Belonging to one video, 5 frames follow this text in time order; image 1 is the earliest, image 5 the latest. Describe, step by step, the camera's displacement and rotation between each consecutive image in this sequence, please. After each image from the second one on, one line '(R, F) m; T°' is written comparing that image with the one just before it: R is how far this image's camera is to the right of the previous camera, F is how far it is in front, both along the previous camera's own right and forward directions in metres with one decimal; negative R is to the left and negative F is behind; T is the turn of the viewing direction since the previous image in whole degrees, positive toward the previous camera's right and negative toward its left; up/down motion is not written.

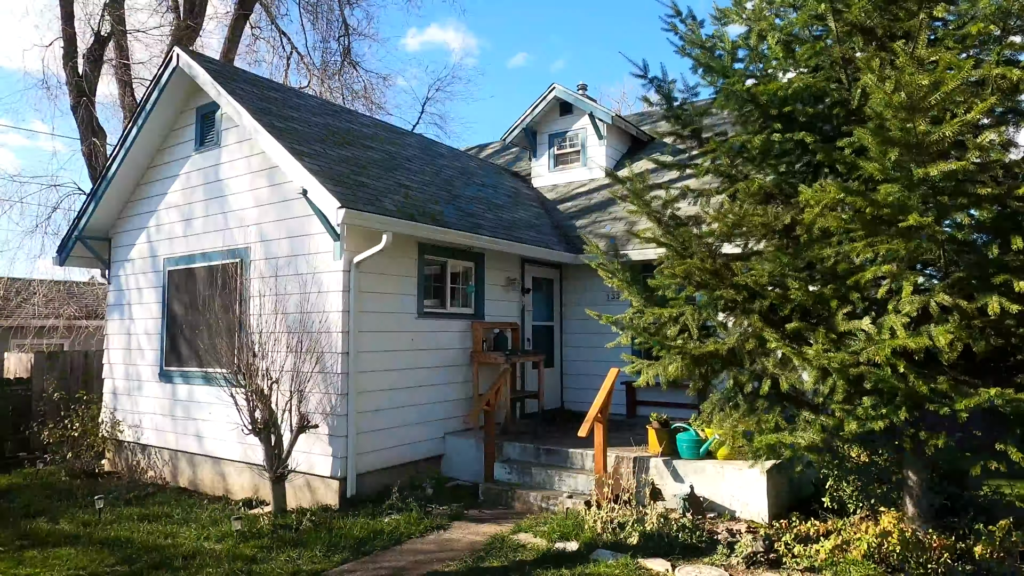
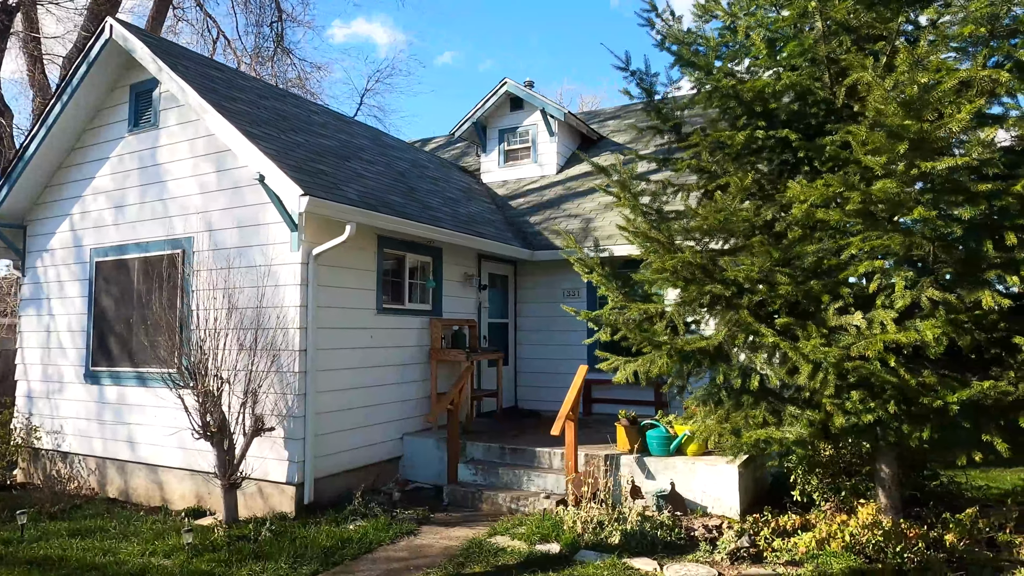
(-0.4, +0.2) m; +6°
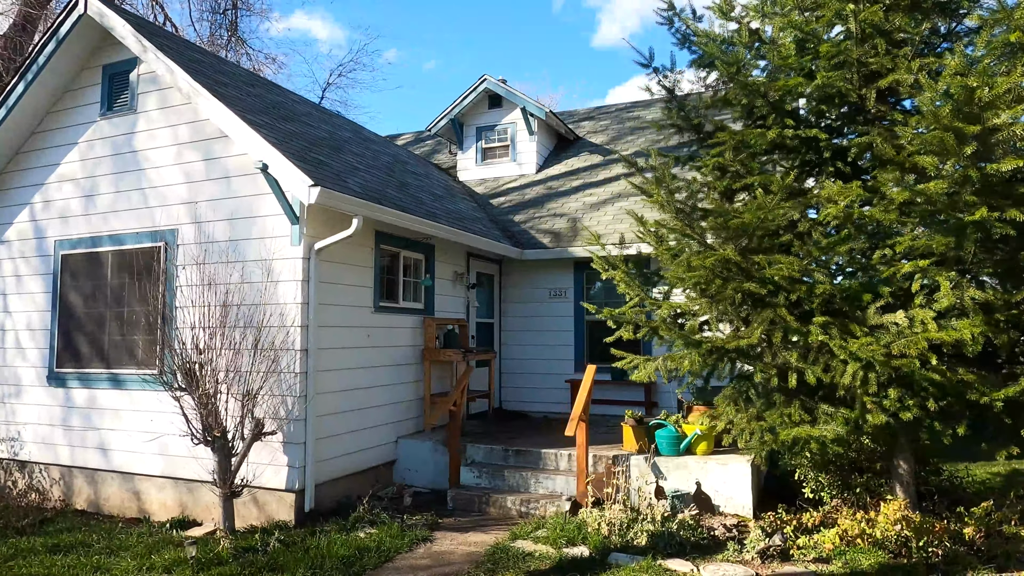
(-0.7, +0.2) m; +5°
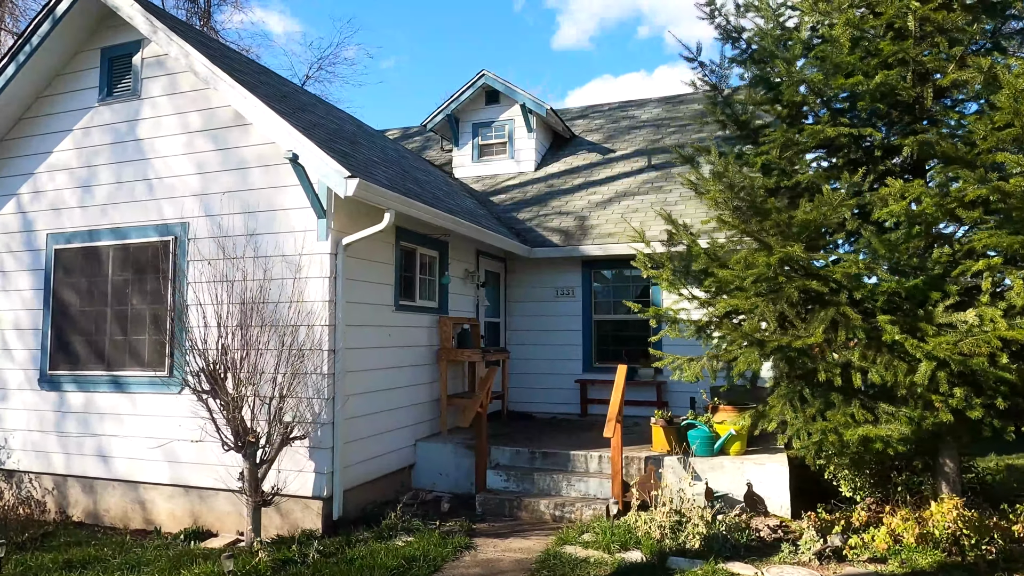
(-0.7, +0.2) m; +4°
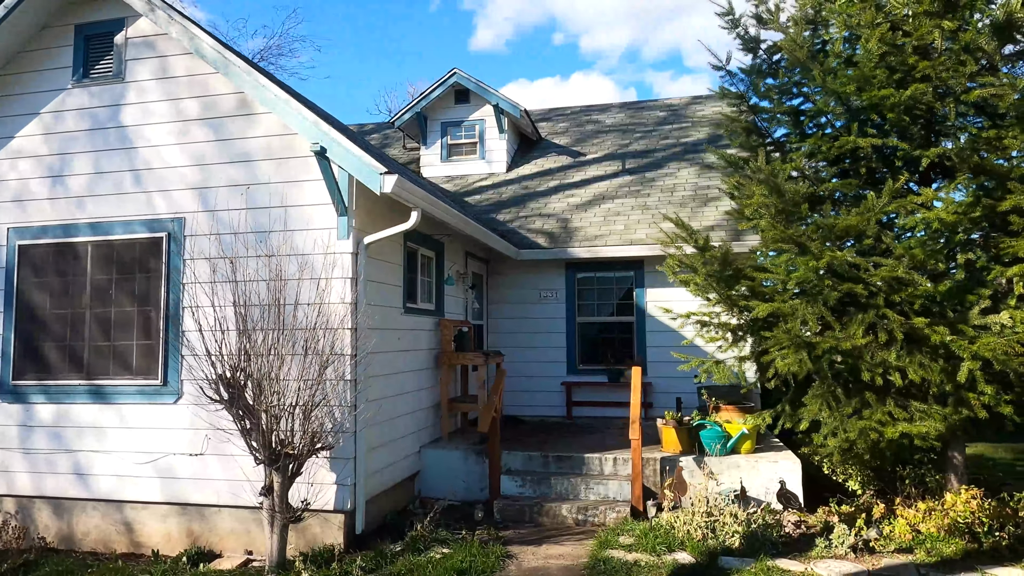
(-1.0, +0.2) m; +7°
